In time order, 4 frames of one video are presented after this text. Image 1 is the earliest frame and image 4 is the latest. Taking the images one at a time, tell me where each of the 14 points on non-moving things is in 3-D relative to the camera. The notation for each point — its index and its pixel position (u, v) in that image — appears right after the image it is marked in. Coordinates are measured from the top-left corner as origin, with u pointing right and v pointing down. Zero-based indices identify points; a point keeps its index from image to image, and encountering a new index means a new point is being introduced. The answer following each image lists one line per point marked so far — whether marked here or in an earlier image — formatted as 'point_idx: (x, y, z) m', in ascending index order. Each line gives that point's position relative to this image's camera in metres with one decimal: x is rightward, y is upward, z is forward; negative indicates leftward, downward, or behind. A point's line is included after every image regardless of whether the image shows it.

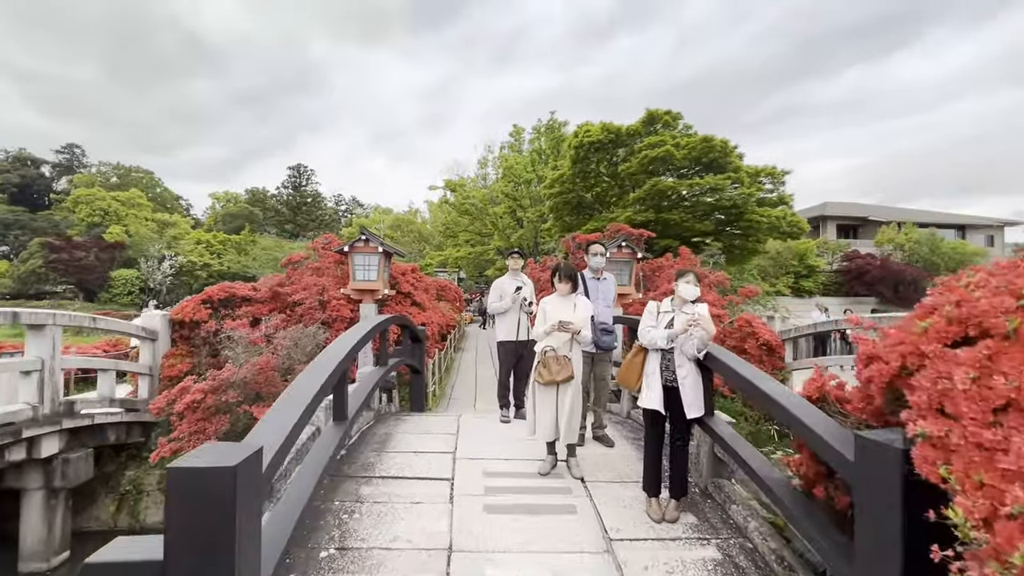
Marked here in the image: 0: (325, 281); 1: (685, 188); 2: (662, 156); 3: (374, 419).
0: (-3.2, +0.1, +8.1) m
1: (+4.8, +2.7, +13.0) m
2: (+4.2, +3.7, +13.2) m
3: (-1.6, -1.5, +5.5) m
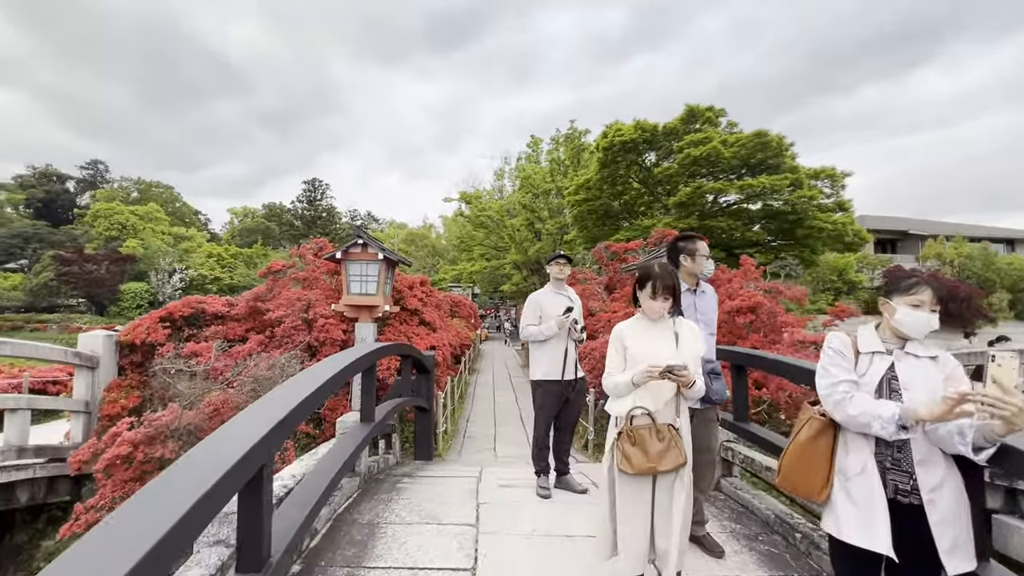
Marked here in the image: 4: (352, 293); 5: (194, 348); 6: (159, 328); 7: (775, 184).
0: (-2.8, -0.1, +6.6) m
1: (+5.3, +2.3, +11.4) m
2: (+4.8, +3.3, +11.6) m
3: (-1.3, -1.7, +3.9) m
4: (-2.2, -0.1, +6.6) m
5: (-4.0, -0.8, +6.0) m
6: (-4.5, -0.5, +6.1) m
7: (+6.2, +2.4, +11.1) m
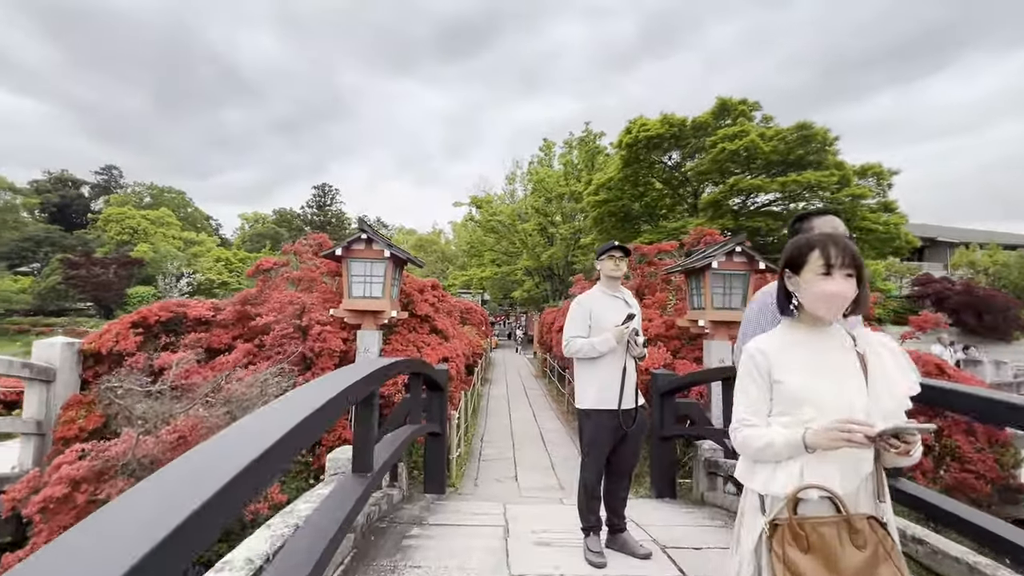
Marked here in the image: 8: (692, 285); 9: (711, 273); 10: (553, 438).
0: (-2.5, -0.1, +5.8) m
1: (+5.8, +2.2, +10.4) m
2: (+5.2, +3.1, +10.7) m
3: (-1.0, -1.6, +3.0) m
4: (-1.9, -0.1, +5.7) m
5: (-3.7, -0.8, +5.1) m
6: (-4.2, -0.5, +5.3) m
7: (+6.6, +2.3, +10.1) m
8: (+2.3, 0.0, +6.2) m
9: (+2.5, +0.2, +5.8) m
10: (+0.7, -2.6, +8.3) m
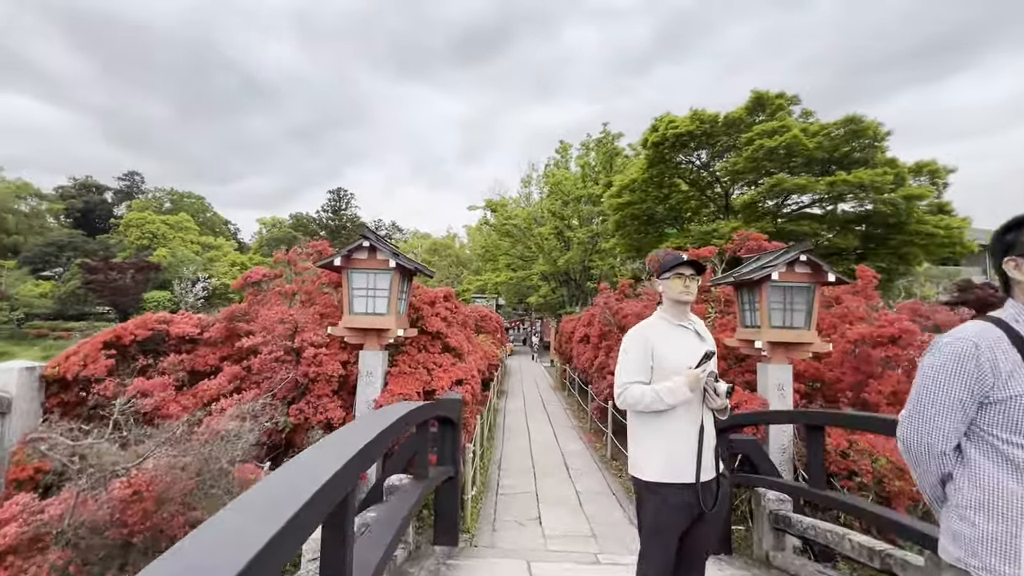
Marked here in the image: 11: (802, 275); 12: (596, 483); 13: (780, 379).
0: (-2.2, -0.3, +5.1) m
1: (+6.1, +2.0, +9.5) m
2: (+5.6, +2.9, +9.8) m
3: (-0.8, -1.8, +2.3) m
4: (-1.7, -0.3, +5.0) m
5: (-3.5, -0.9, +4.4) m
6: (-4.0, -0.7, +4.6) m
7: (+7.0, +2.1, +9.2) m
8: (+2.6, -0.1, +5.3) m
9: (+2.7, 0.0, +5.0) m
10: (+1.1, -2.8, +7.5) m
11: (+3.0, +0.1, +5.0) m
12: (+1.2, -2.8, +6.7) m
13: (+2.8, -1.0, +5.0) m
